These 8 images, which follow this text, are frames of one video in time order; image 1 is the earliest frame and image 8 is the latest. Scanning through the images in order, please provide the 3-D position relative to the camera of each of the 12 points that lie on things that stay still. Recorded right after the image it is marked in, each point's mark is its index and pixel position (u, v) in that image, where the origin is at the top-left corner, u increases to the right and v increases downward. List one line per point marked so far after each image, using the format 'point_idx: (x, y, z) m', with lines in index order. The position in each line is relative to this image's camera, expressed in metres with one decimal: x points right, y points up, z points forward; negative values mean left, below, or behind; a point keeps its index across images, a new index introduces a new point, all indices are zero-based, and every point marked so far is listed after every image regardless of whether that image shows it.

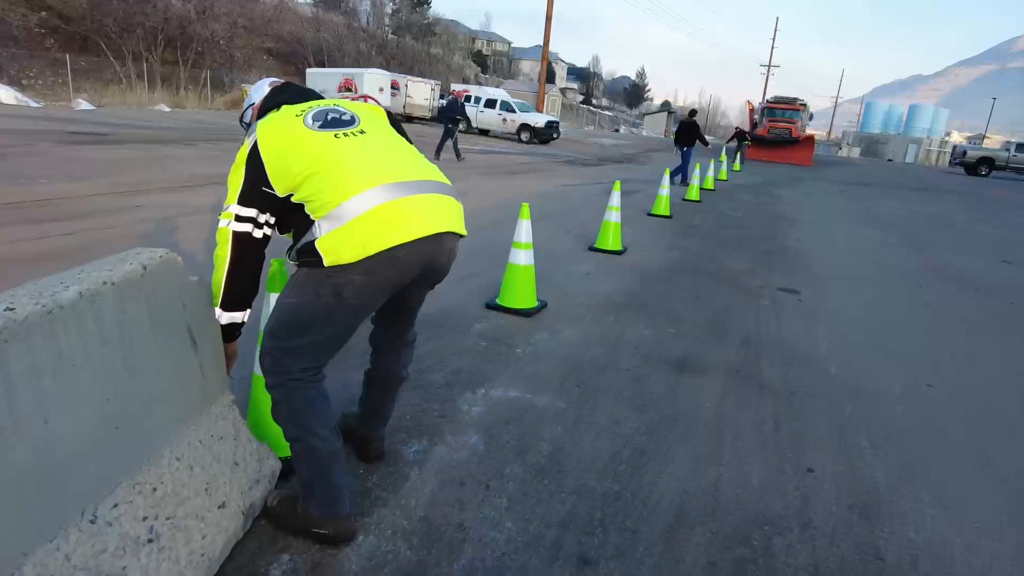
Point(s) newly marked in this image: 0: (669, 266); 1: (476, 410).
0: (+1.7, +0.2, +6.9) m
1: (-0.2, -0.6, +3.3) m
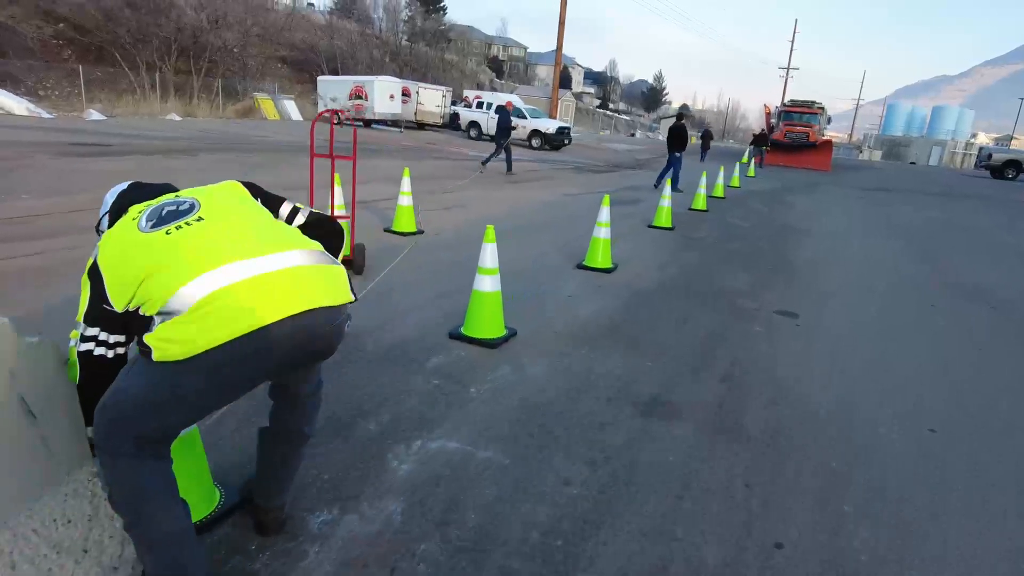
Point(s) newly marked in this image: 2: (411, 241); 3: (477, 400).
0: (+1.5, 0.0, +6.5) m
1: (-0.5, -0.8, +2.9) m
2: (-1.2, +0.6, +7.6) m
3: (-0.2, -0.6, +3.6) m
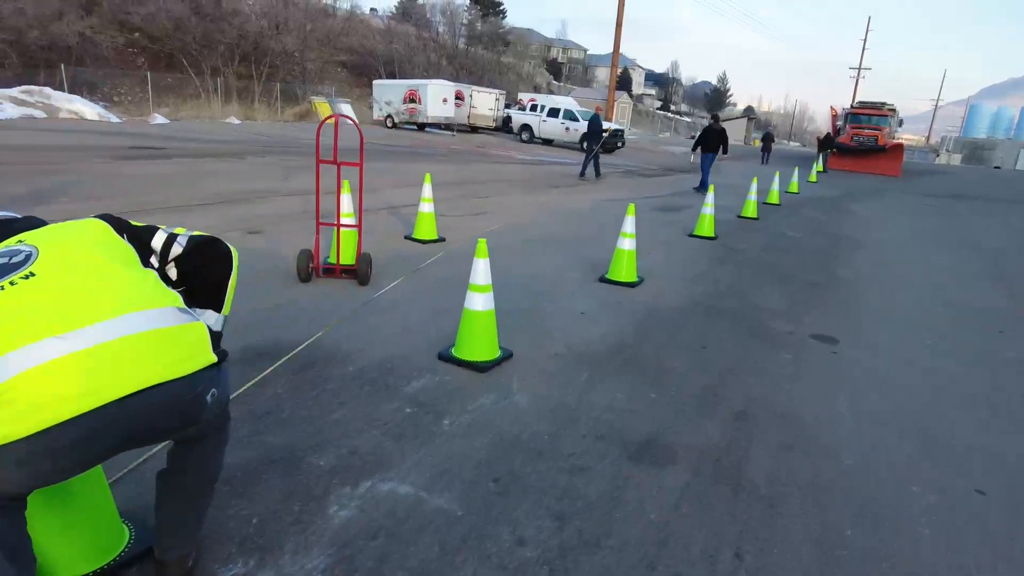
0: (+1.6, -0.1, +6.0) m
1: (-0.7, -0.9, +2.6) m
2: (-1.0, +0.4, +7.4) m
3: (-0.3, -0.7, +3.3) m
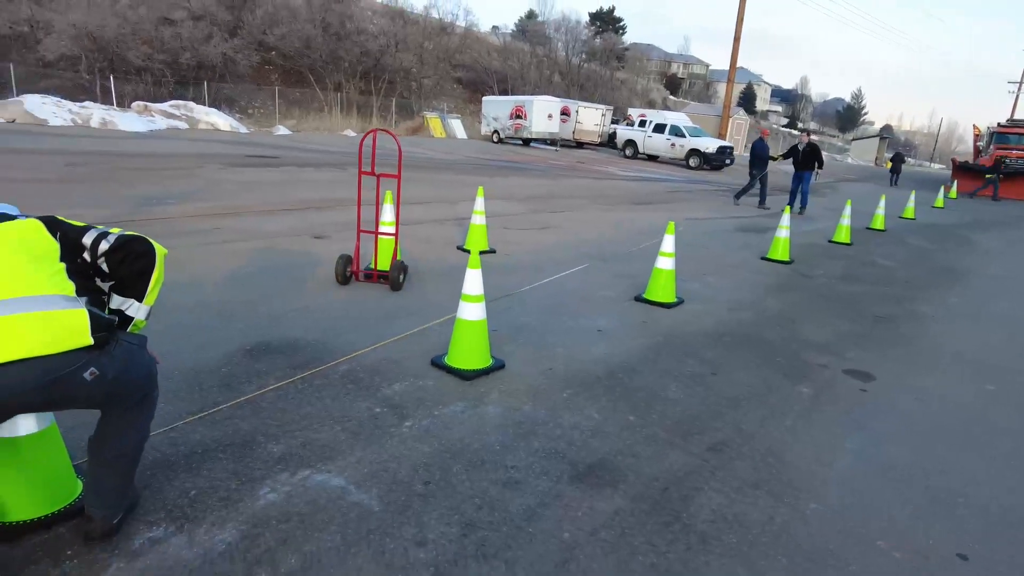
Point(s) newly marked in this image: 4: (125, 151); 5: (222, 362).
0: (+1.9, -0.3, +5.7) m
1: (-1.1, -0.9, +2.8) m
2: (-0.4, +0.3, +7.6) m
3: (-0.6, -0.8, +3.4) m
4: (-10.1, +3.6, +16.9) m
5: (-1.9, -0.5, +4.2) m
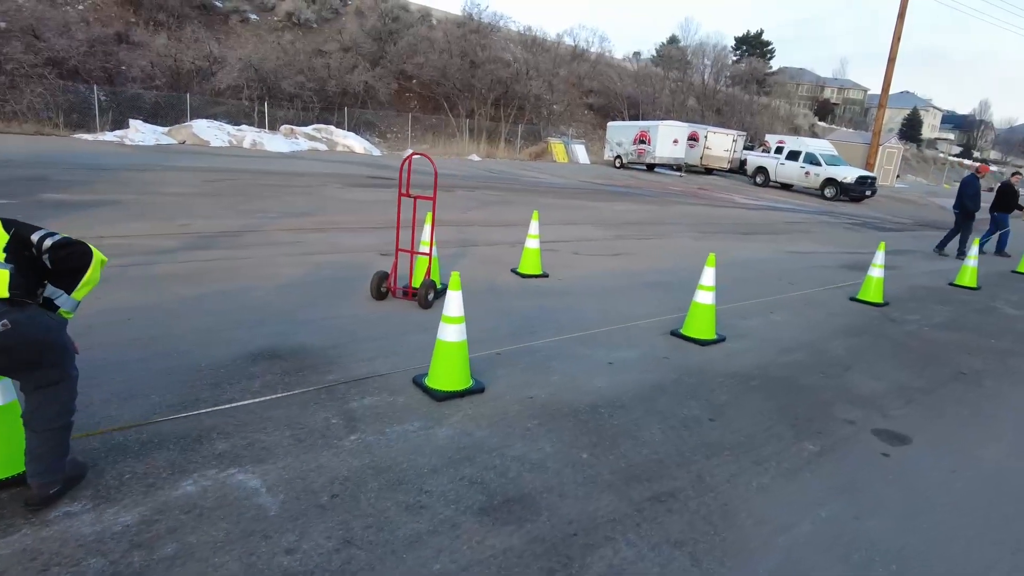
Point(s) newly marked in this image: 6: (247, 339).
0: (+1.9, -0.7, +5.3) m
1: (-1.5, -1.0, +3.0) m
2: (+0.1, +0.1, +7.6) m
3: (-0.9, -0.9, +3.5) m
4: (-7.2, +3.4, +18.8) m
5: (-2.0, -0.6, +4.6) m
6: (-2.1, -0.4, +5.2) m
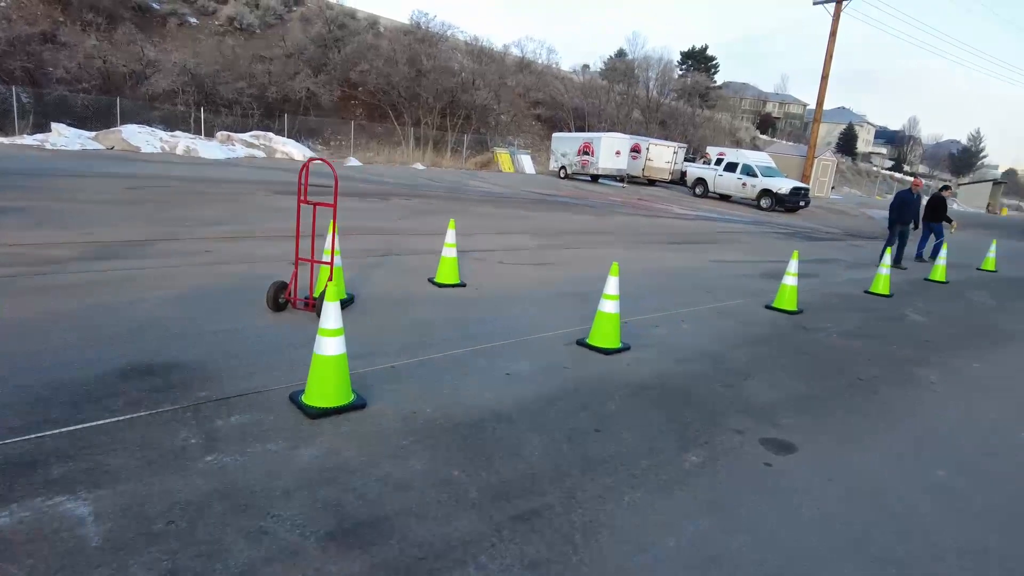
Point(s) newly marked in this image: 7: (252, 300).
0: (+1.1, -0.7, +5.3) m
1: (-2.2, -1.0, +2.8) m
2: (-0.9, -0.1, +7.4) m
3: (-1.6, -0.9, +3.3) m
4: (-9.0, +3.1, +18.2) m
5: (-2.8, -0.6, +4.3) m
6: (-3.0, -0.5, +4.9) m
7: (-2.7, -0.1, +6.7) m
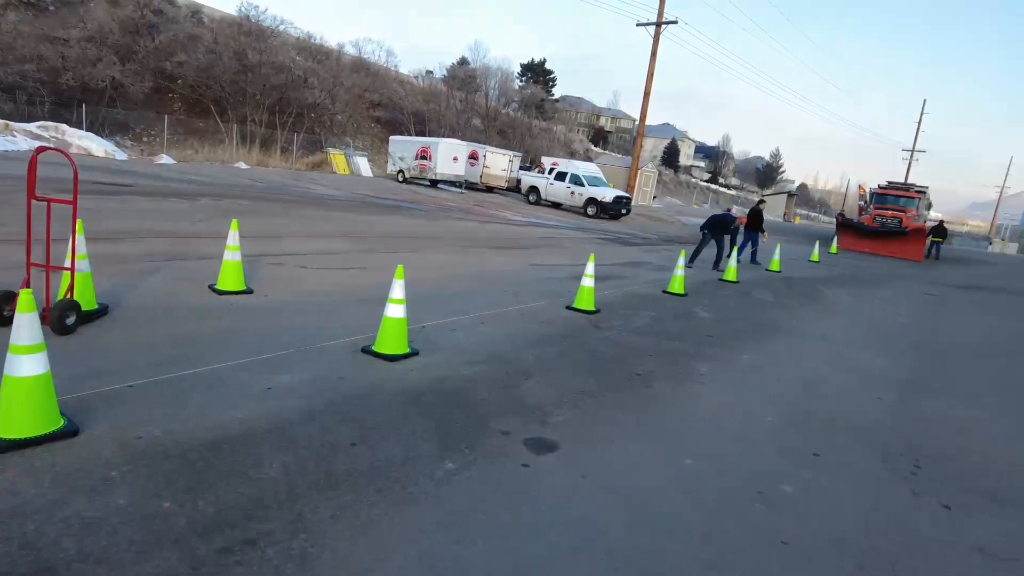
0: (-0.7, -0.8, +5.1) m
1: (-3.3, -1.1, +1.9) m
2: (-3.1, -0.1, +6.8) m
3: (-2.9, -1.0, +2.6) m
4: (-13.5, +2.8, +15.5) m
5: (-4.3, -0.7, +3.3) m
6: (-4.5, -0.6, +3.8) m
7: (-4.7, -0.2, +5.6) m
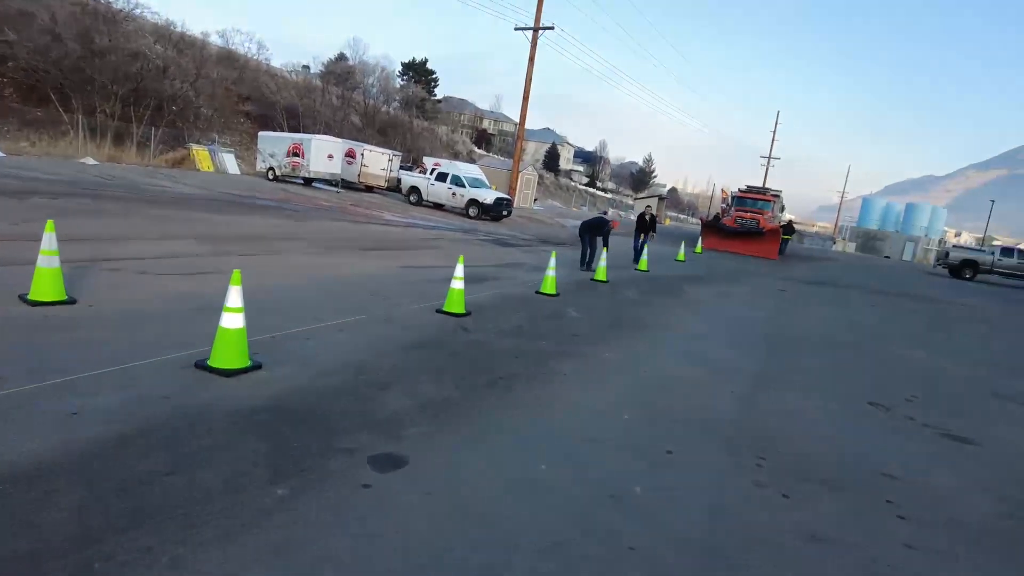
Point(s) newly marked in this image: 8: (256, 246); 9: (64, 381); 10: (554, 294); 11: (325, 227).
0: (-1.7, -0.8, +4.7) m
1: (-3.8, -1.1, +1.1) m
2: (-4.4, -0.2, +5.9) m
3: (-3.5, -1.1, +1.8) m
4: (-16.2, +2.5, +12.7) m
5: (-5.0, -0.8, +2.3) m
6: (-5.3, -0.7, +2.8) m
7: (-5.8, -0.3, +4.5) m
8: (-4.8, +0.8, +12.1) m
9: (-3.1, -0.7, +4.6) m
10: (+0.8, -0.1, +11.3) m
11: (-5.0, +1.6, +17.5) m
